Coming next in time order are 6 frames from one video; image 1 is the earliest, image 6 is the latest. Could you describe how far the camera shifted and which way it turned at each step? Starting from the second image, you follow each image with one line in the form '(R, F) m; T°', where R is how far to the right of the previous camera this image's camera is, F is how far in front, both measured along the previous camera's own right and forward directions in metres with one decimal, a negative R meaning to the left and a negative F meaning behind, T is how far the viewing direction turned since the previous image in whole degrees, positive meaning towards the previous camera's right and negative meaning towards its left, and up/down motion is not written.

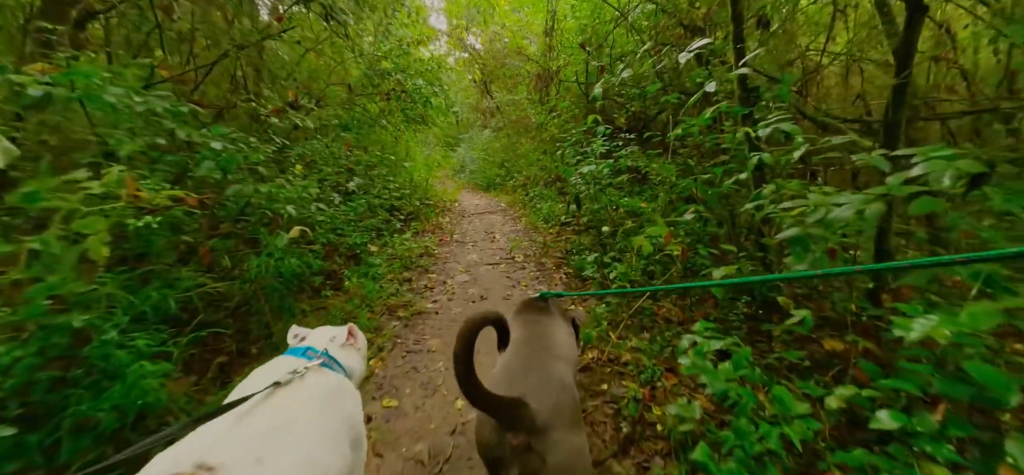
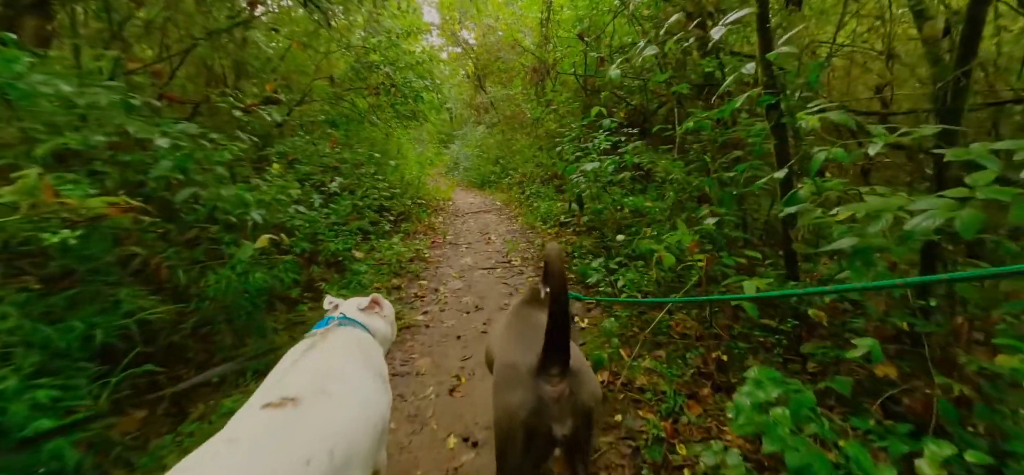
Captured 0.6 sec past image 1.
(0.0, +0.4) m; +1°
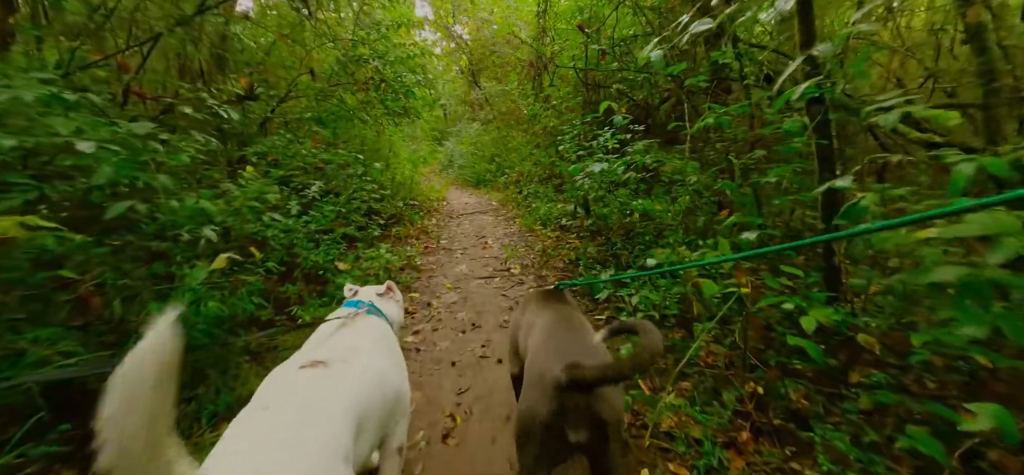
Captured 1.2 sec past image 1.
(0.0, +0.4) m; +1°
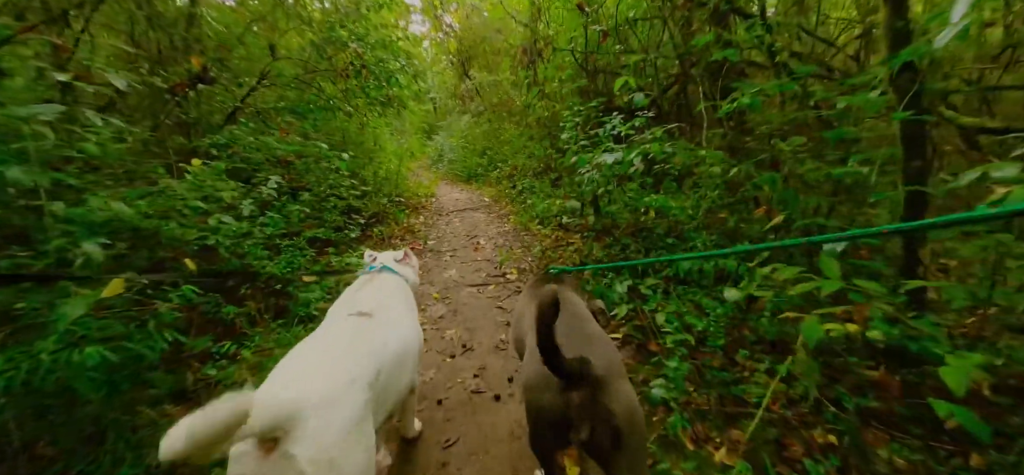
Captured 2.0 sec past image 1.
(0.0, +0.6) m; +1°
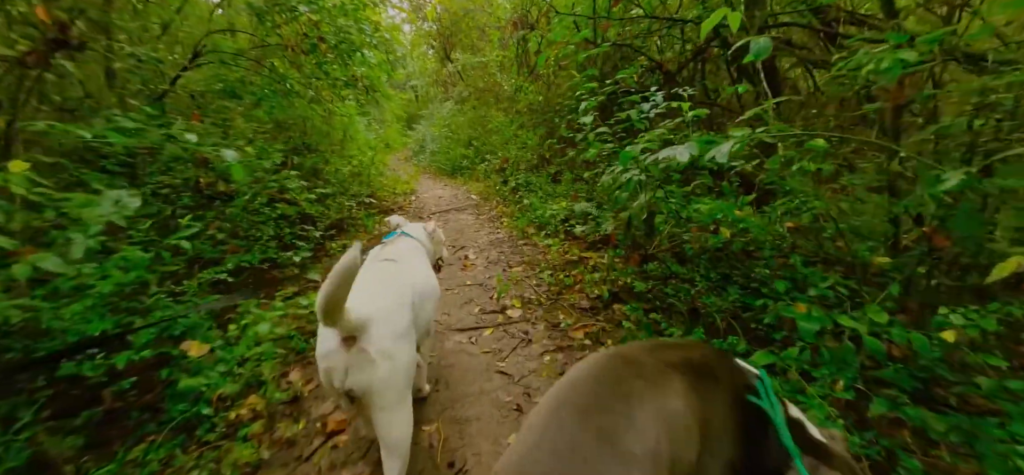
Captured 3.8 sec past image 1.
(-0.1, +1.2) m; +2°
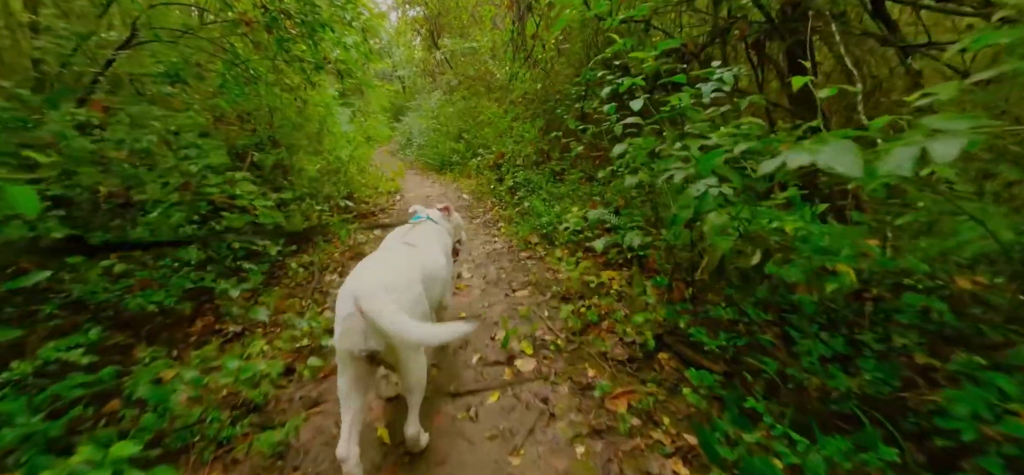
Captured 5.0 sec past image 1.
(-0.1, +0.8) m; +1°
